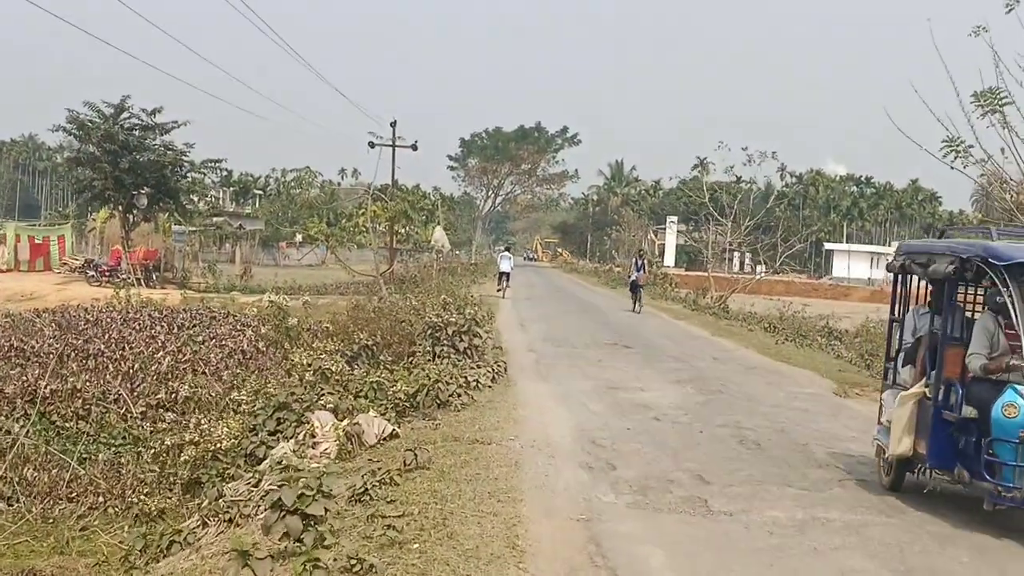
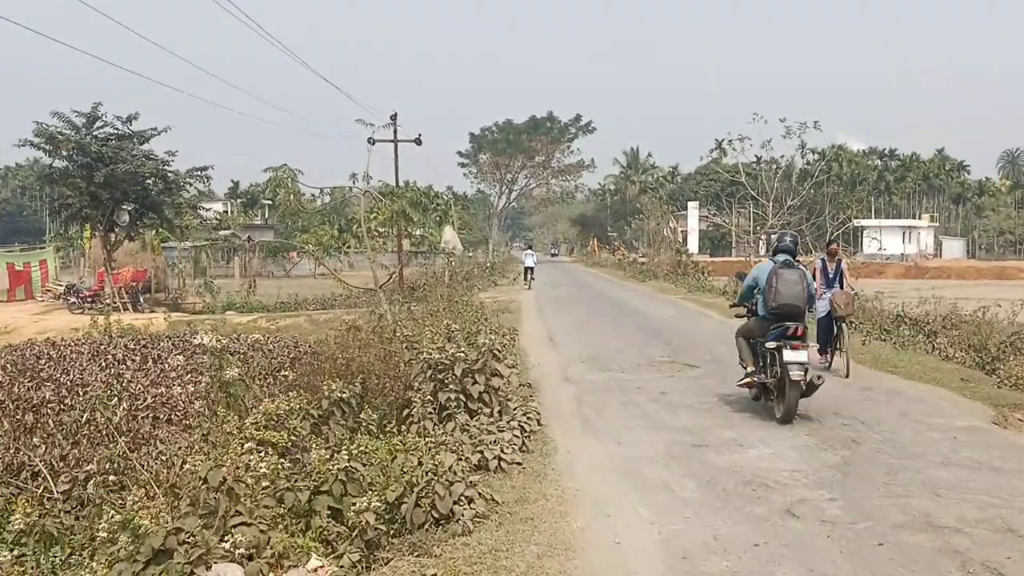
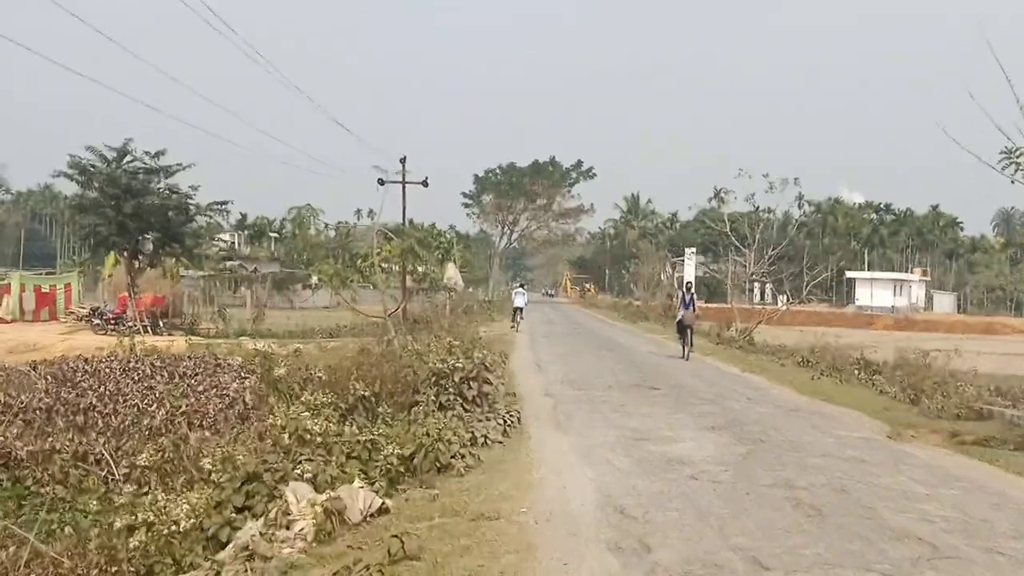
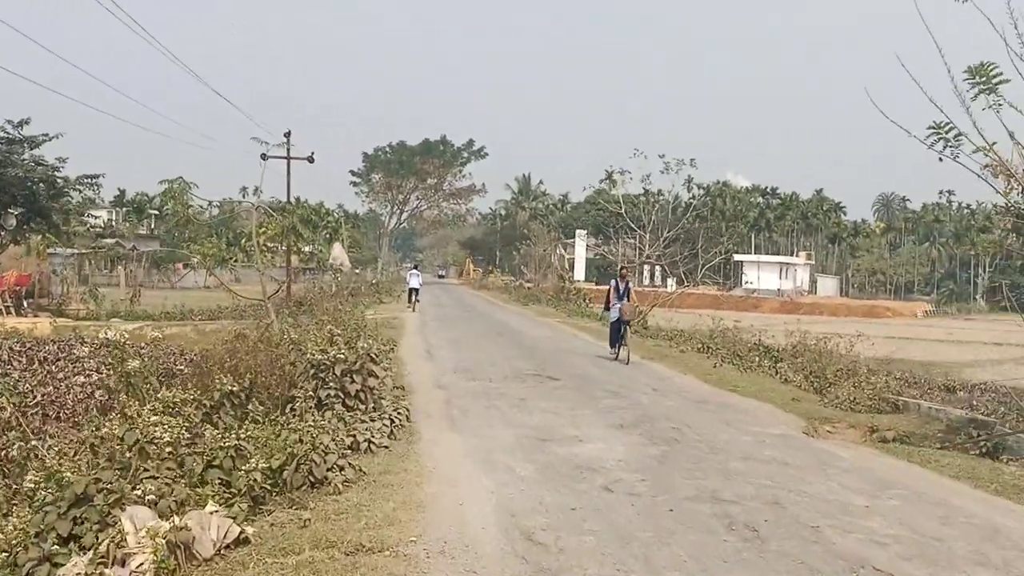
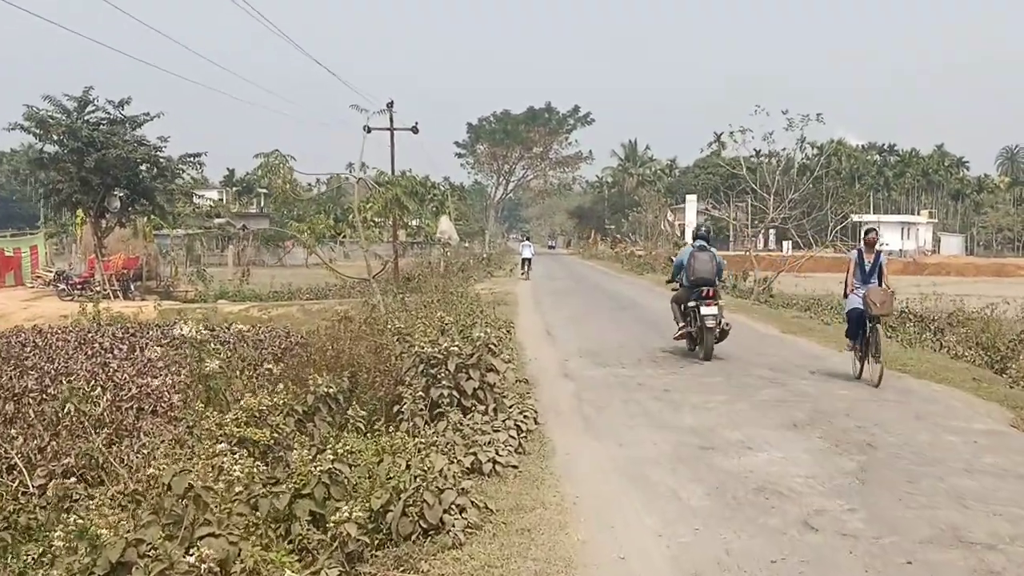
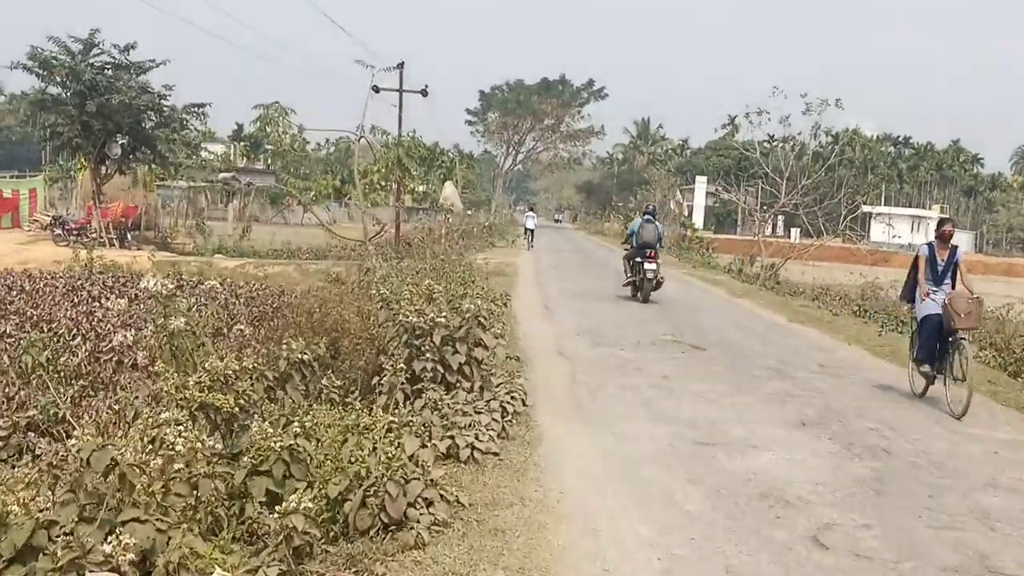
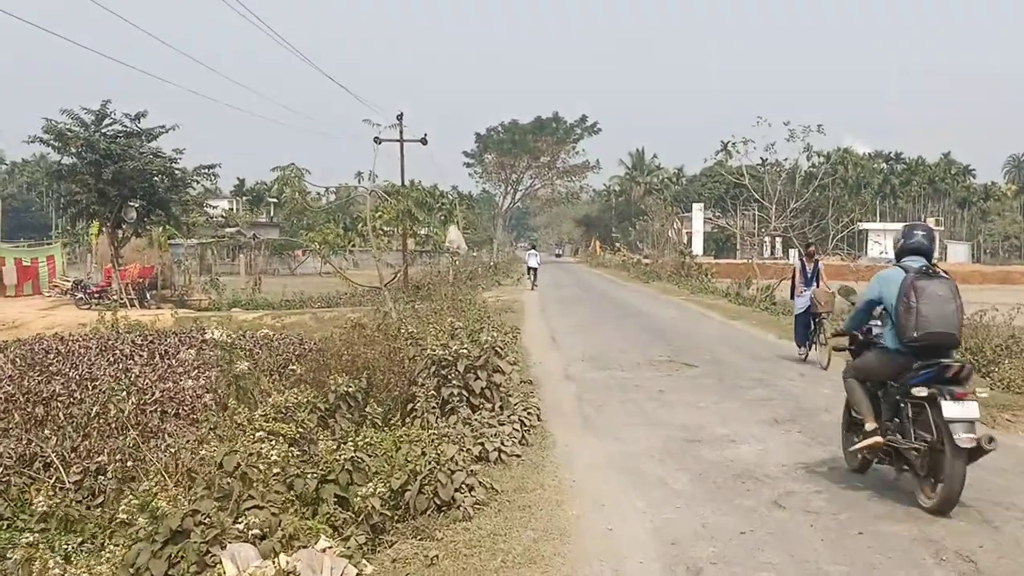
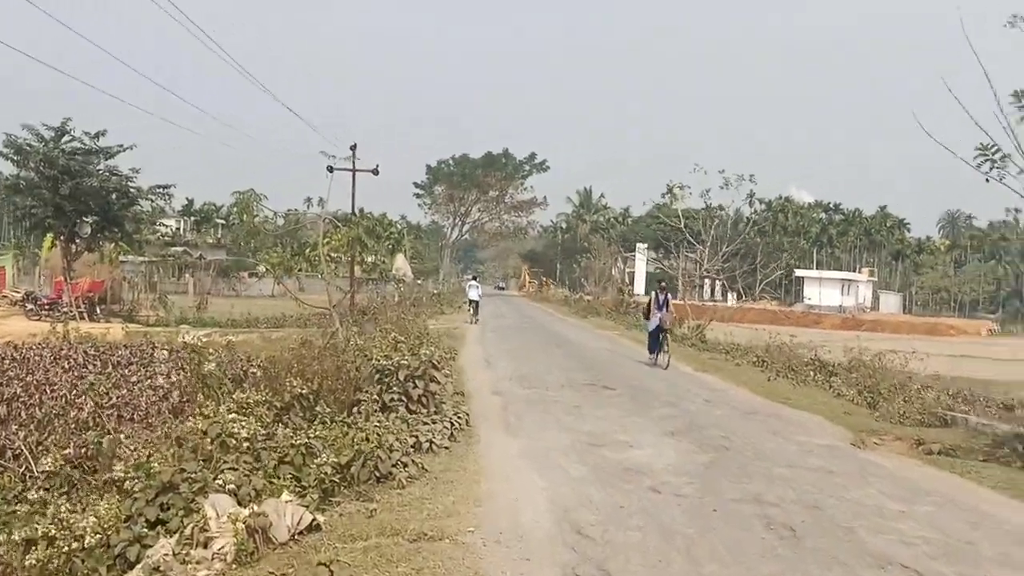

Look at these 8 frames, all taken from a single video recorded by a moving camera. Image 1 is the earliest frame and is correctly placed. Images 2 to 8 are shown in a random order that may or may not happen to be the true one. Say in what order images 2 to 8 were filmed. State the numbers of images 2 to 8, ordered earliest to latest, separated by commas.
3, 8, 4, 7, 2, 5, 6
